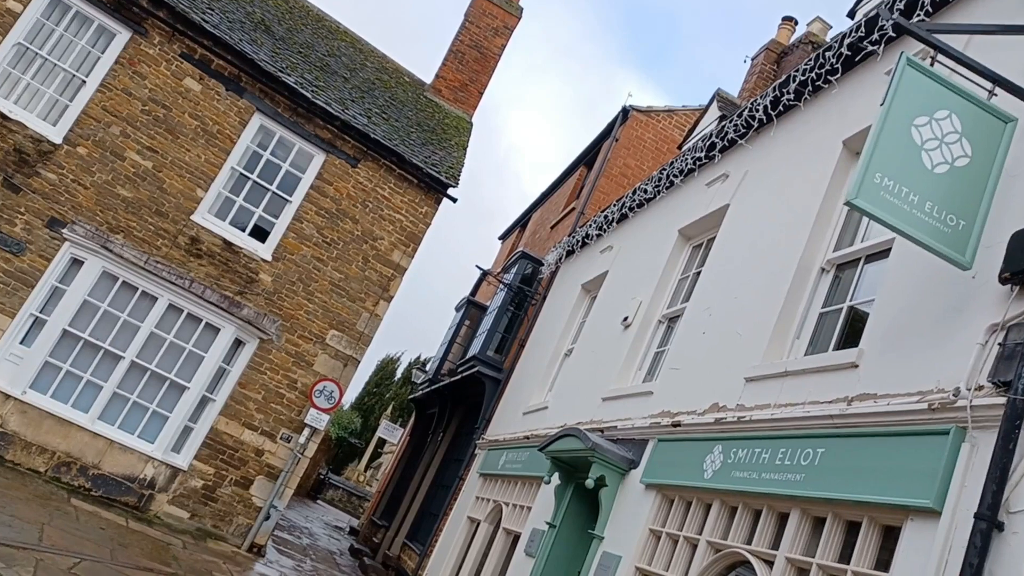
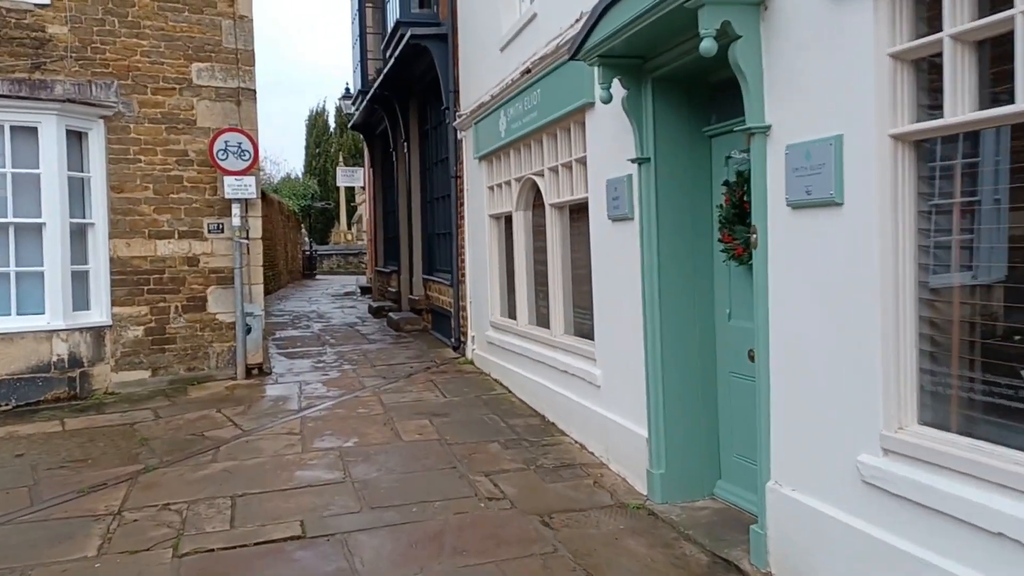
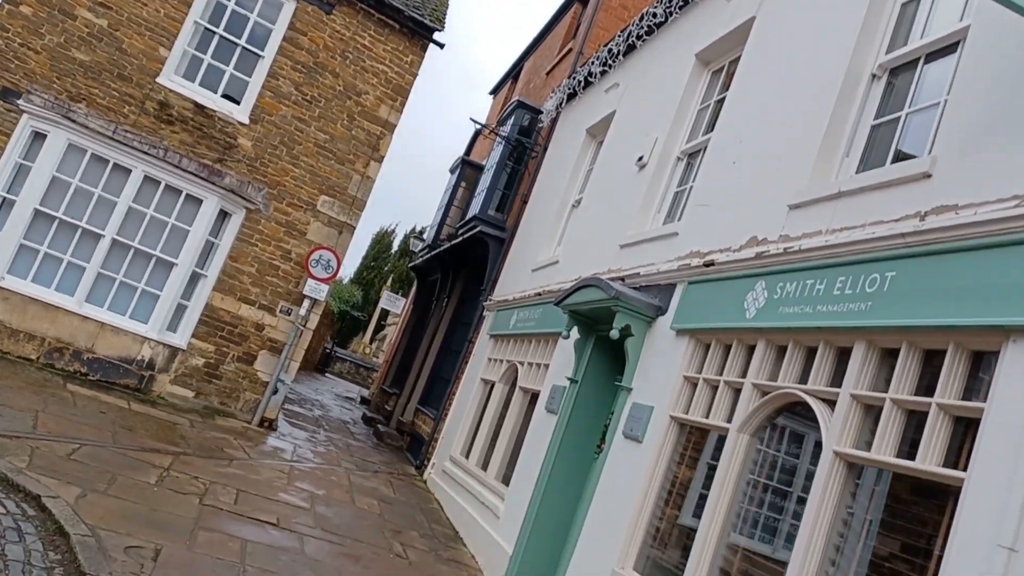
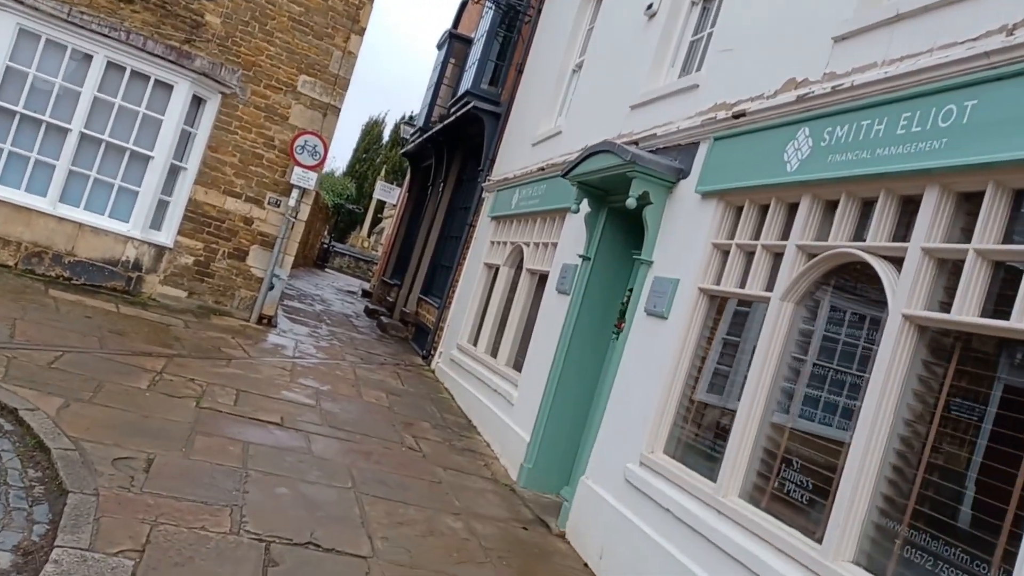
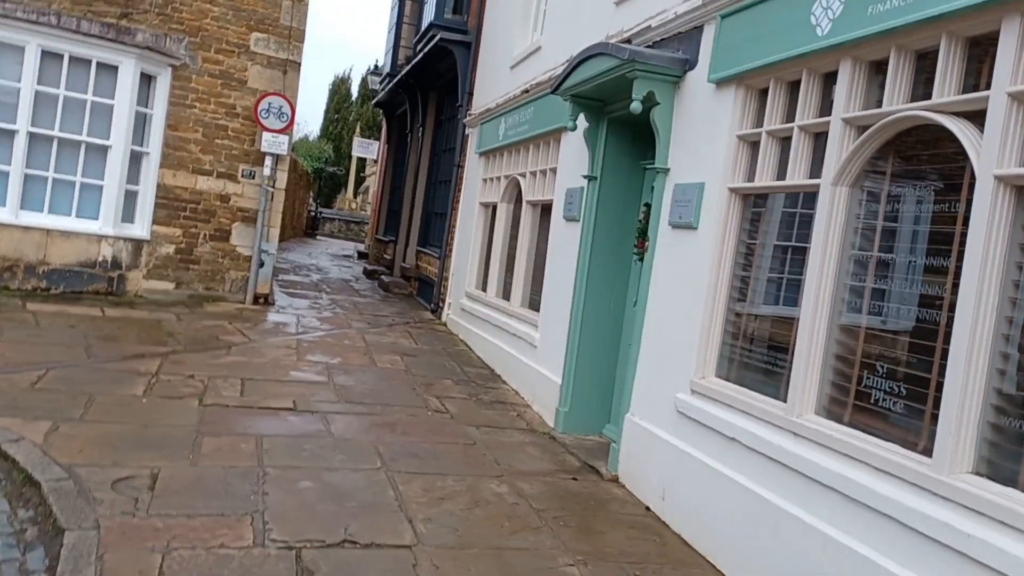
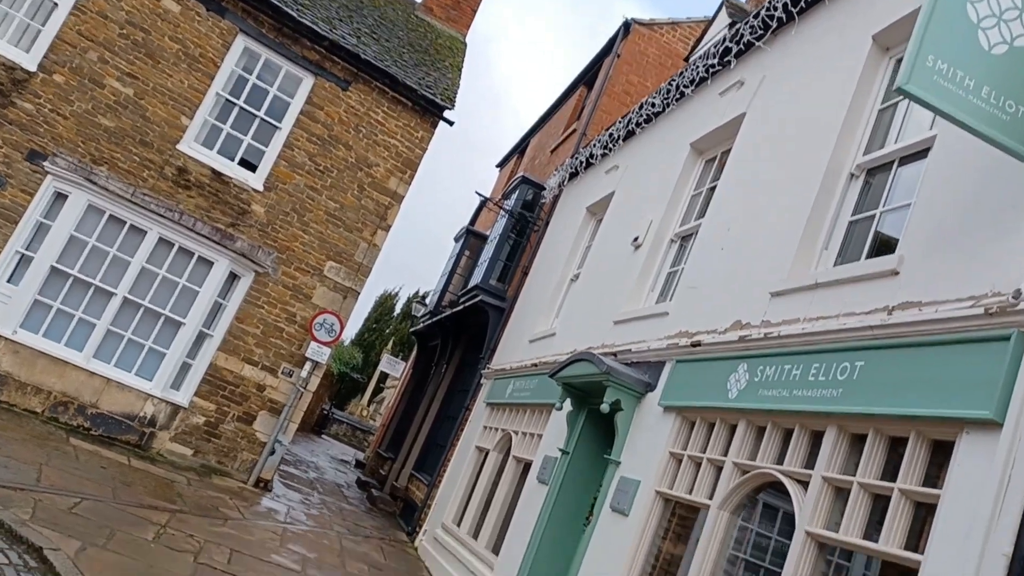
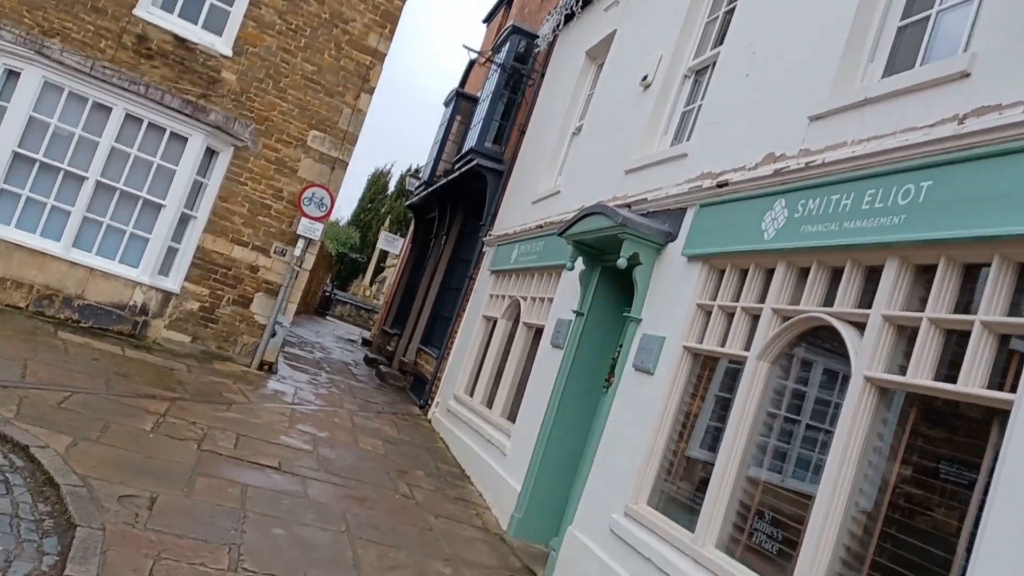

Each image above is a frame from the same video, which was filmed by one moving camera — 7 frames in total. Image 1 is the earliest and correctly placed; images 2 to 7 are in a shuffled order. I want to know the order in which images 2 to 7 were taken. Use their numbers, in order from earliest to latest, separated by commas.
6, 3, 7, 4, 5, 2
